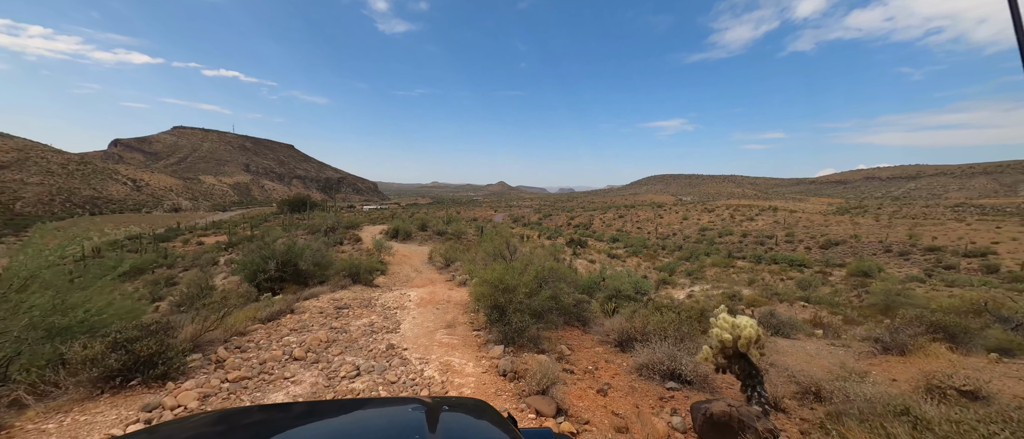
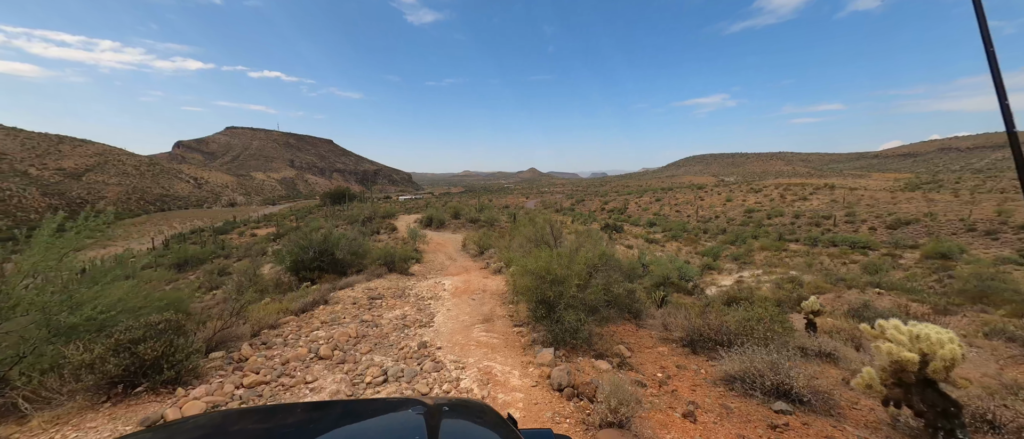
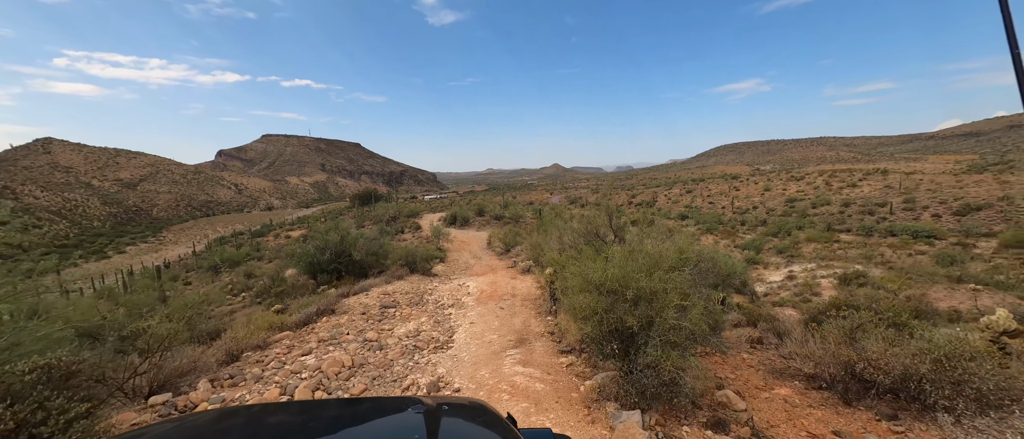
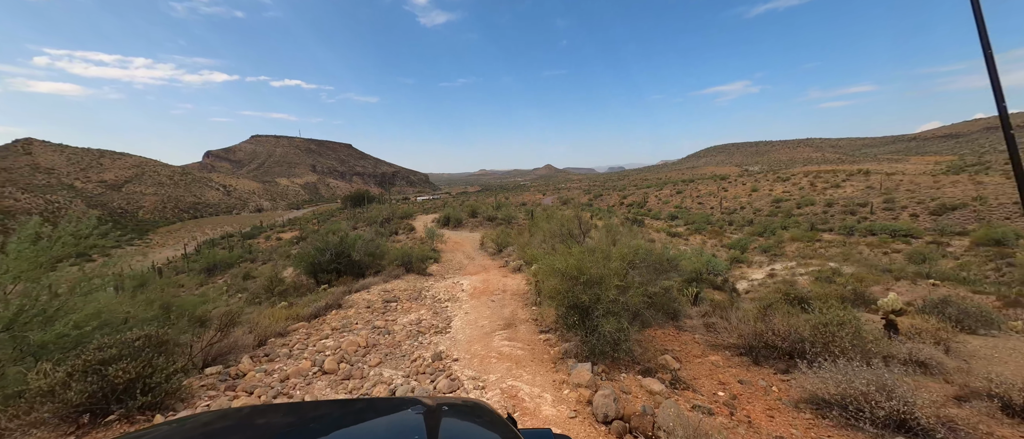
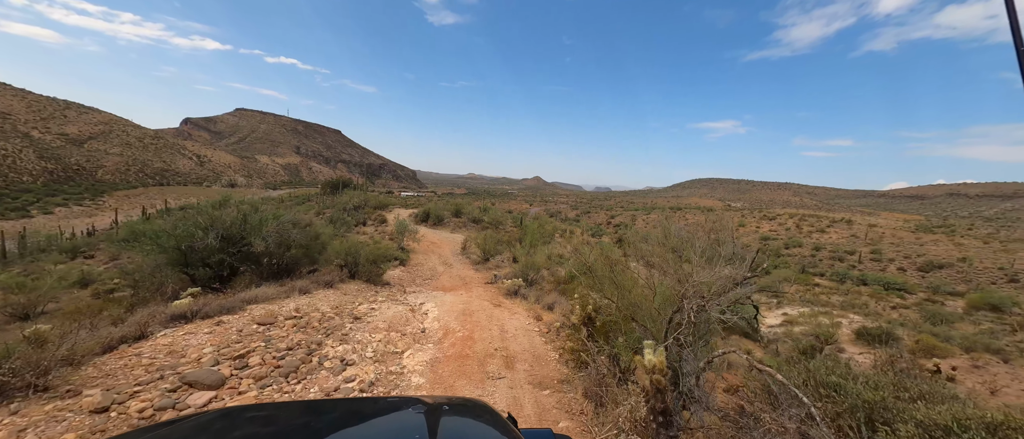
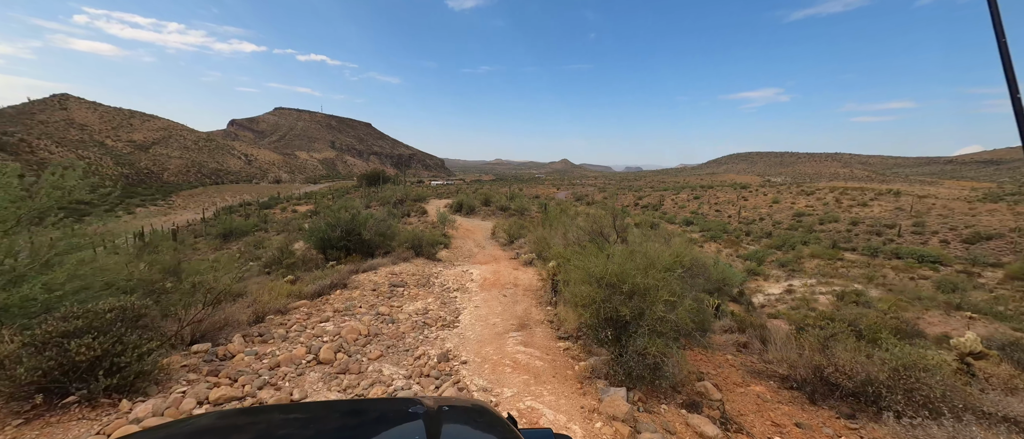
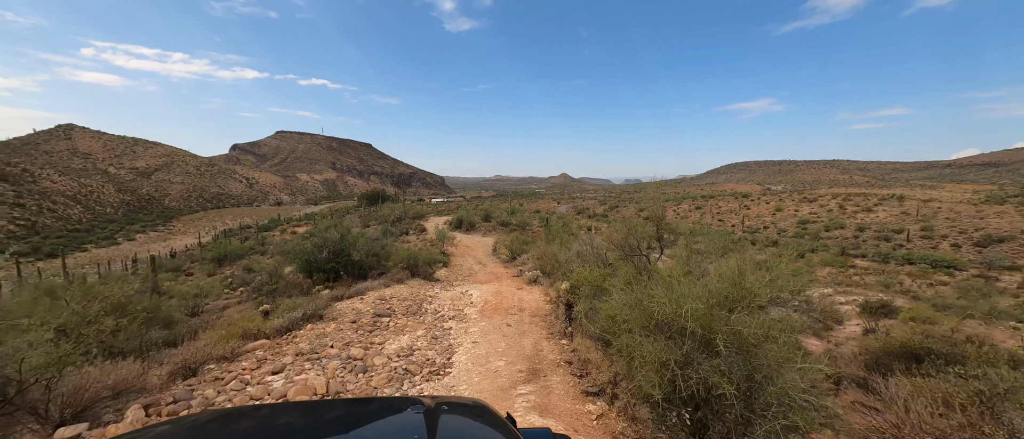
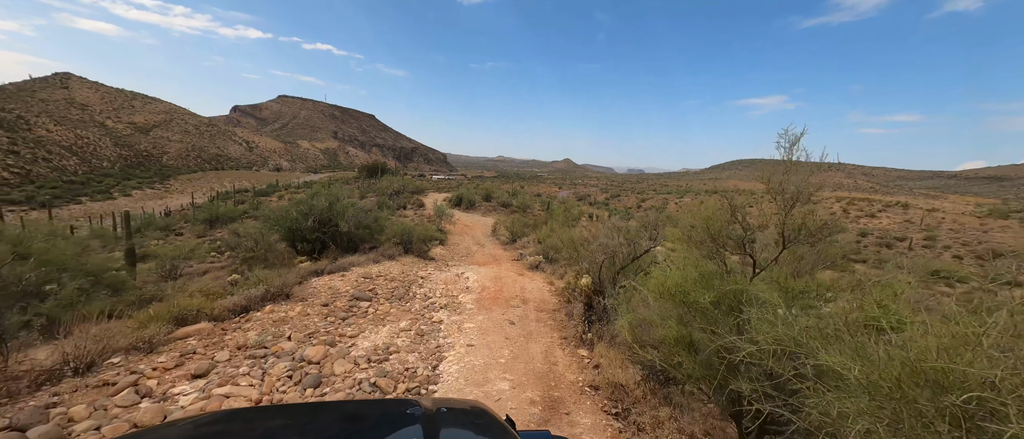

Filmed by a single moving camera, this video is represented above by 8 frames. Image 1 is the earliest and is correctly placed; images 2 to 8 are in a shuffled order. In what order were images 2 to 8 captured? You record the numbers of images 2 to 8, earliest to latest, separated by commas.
2, 4, 6, 3, 7, 8, 5
